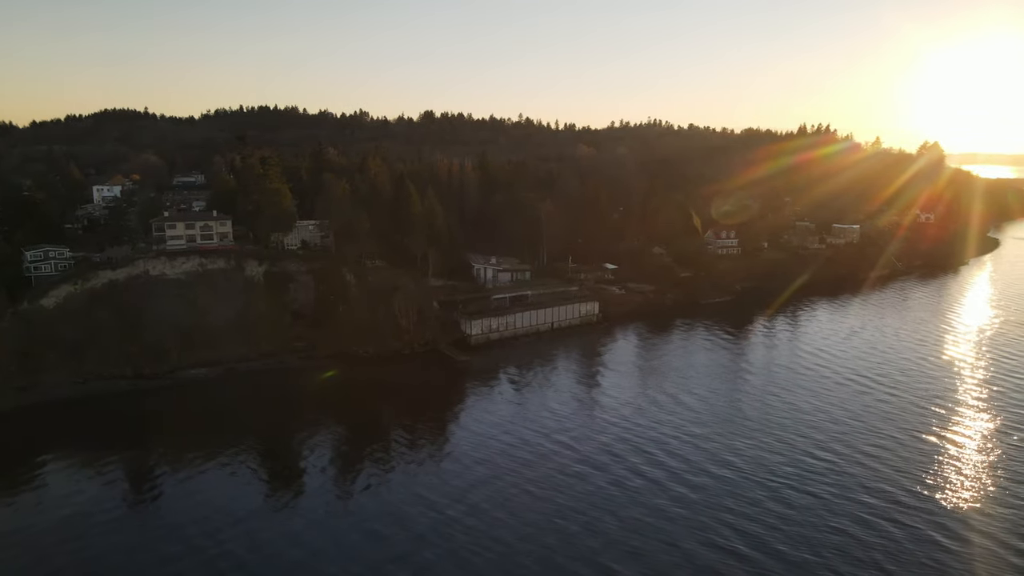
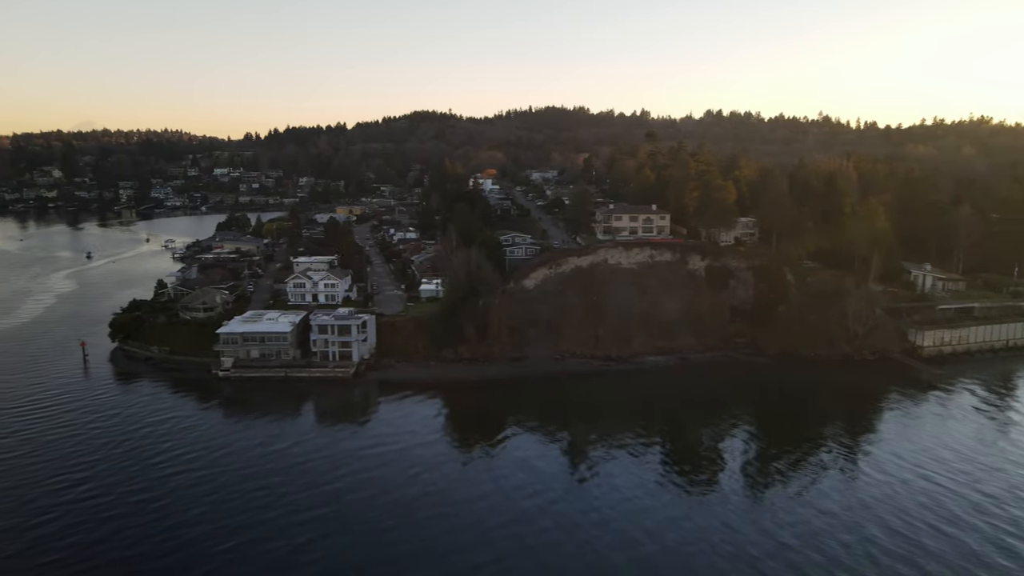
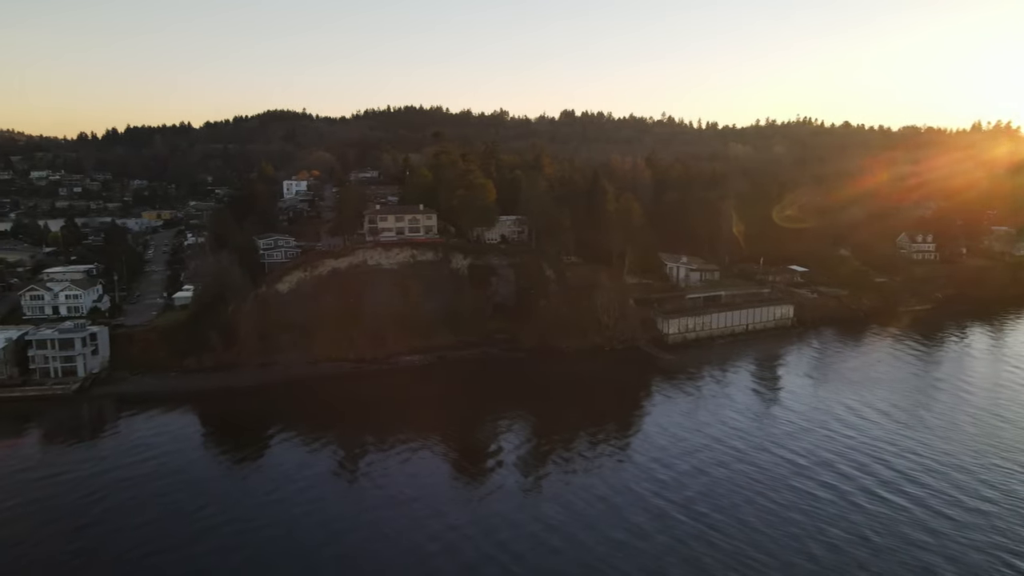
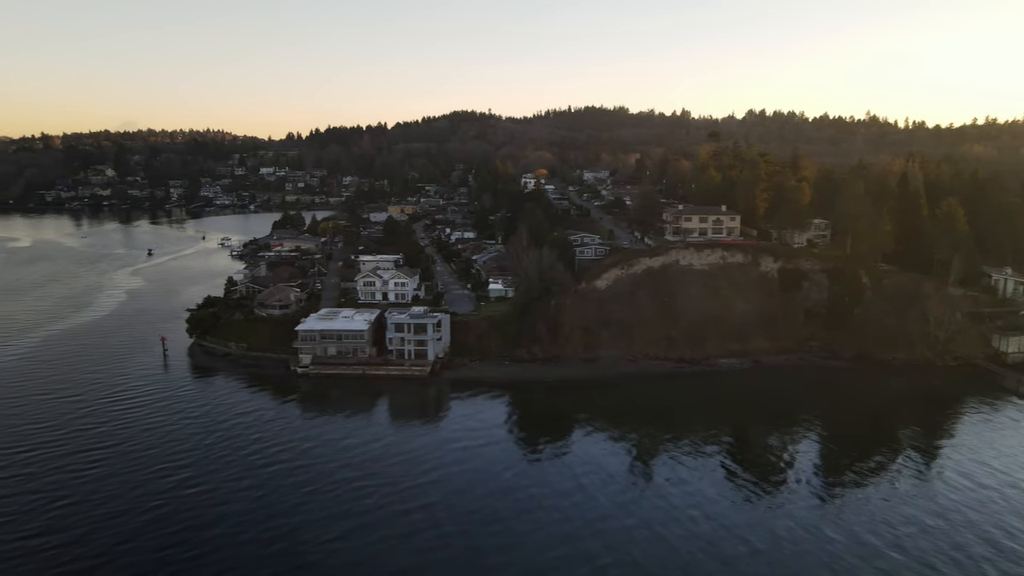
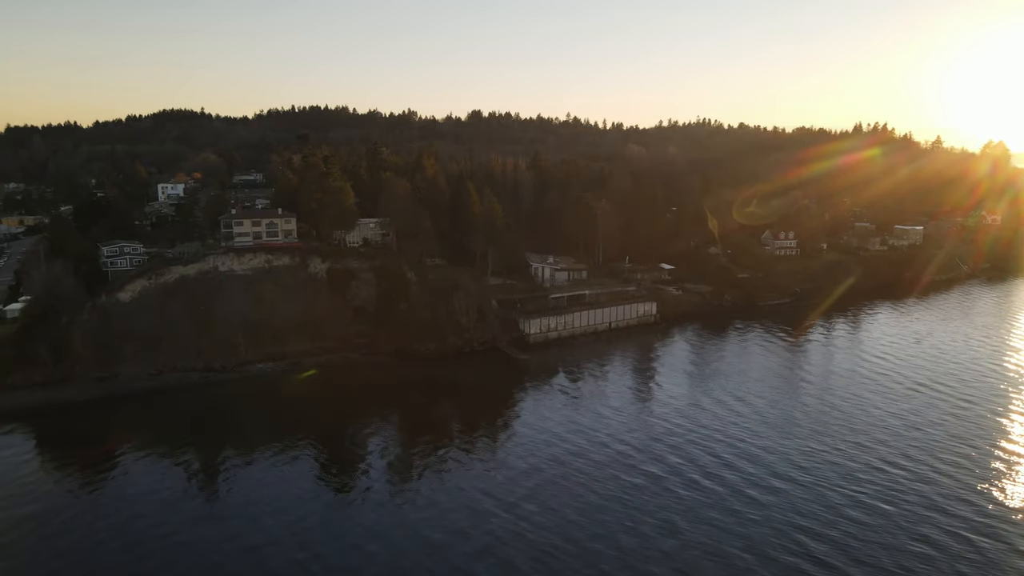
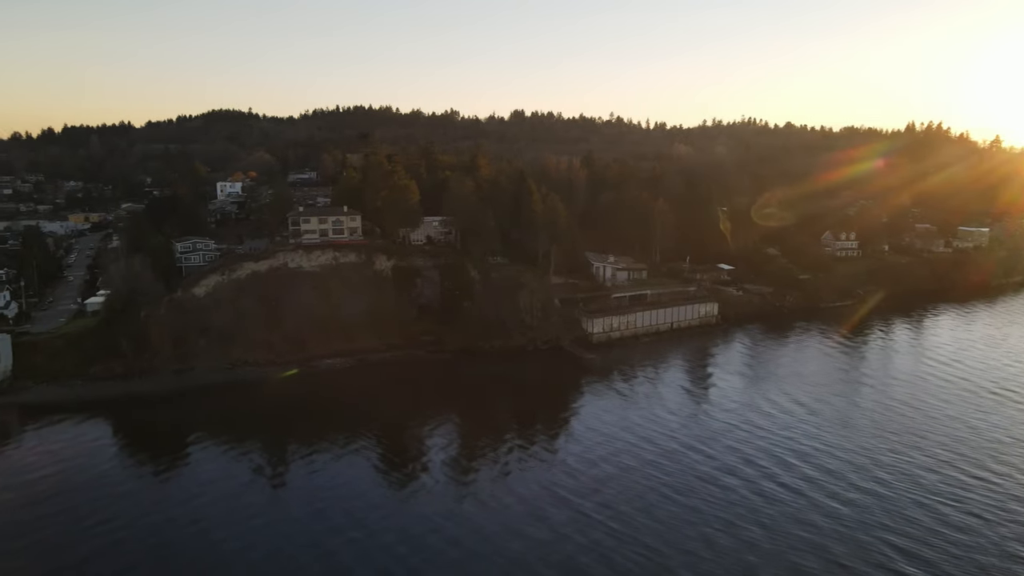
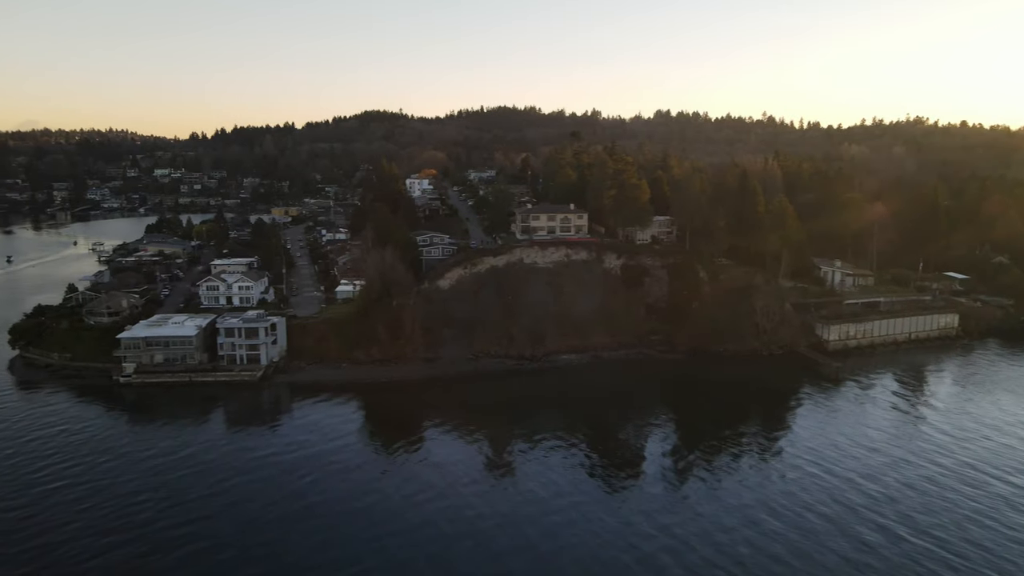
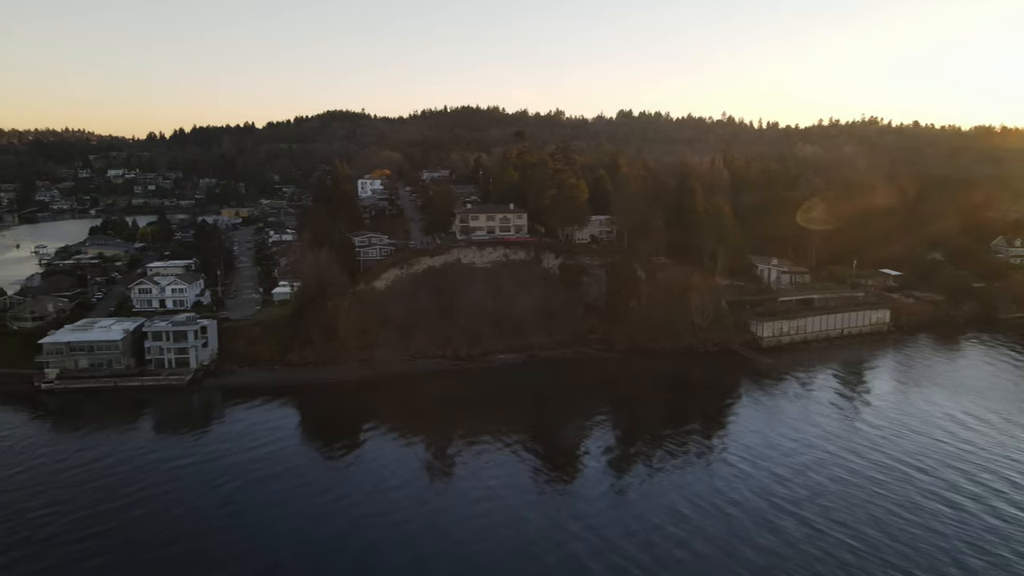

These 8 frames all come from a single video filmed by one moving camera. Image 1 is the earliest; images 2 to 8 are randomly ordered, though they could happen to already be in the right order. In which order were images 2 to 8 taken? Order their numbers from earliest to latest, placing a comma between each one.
5, 6, 3, 8, 7, 2, 4
